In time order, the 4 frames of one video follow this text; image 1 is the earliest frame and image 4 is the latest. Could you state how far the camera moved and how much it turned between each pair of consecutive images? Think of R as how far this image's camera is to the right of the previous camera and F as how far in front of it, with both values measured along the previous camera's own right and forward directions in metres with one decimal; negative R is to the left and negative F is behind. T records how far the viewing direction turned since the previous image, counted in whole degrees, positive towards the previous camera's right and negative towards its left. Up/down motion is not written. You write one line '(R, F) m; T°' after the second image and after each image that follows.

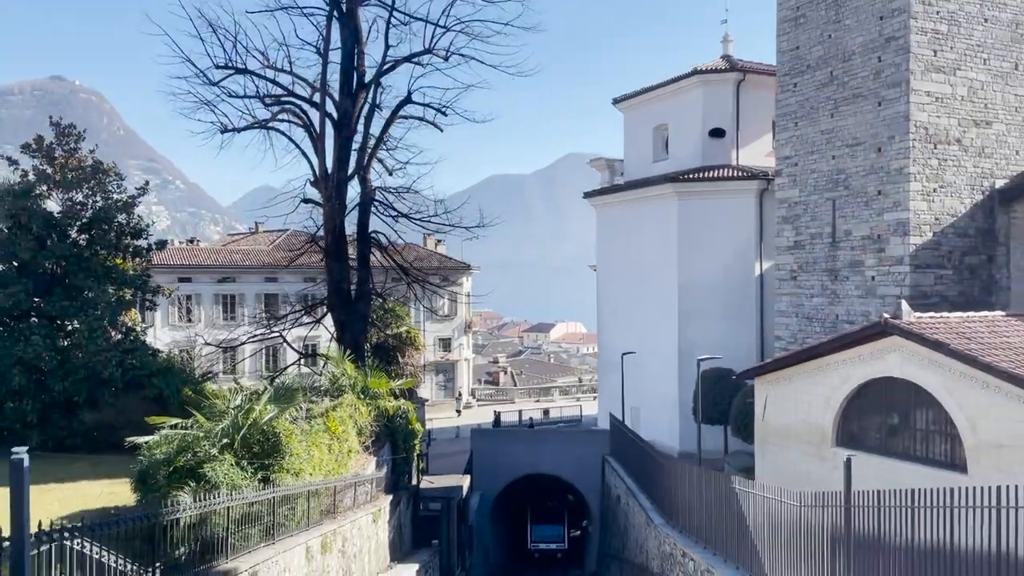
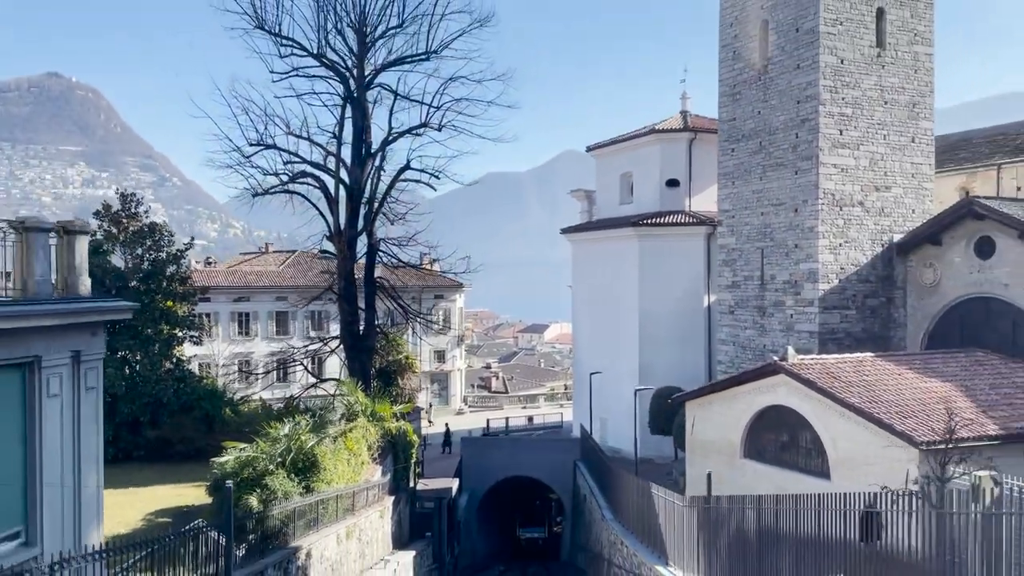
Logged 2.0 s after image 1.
(+0.4, -3.1) m; 0°
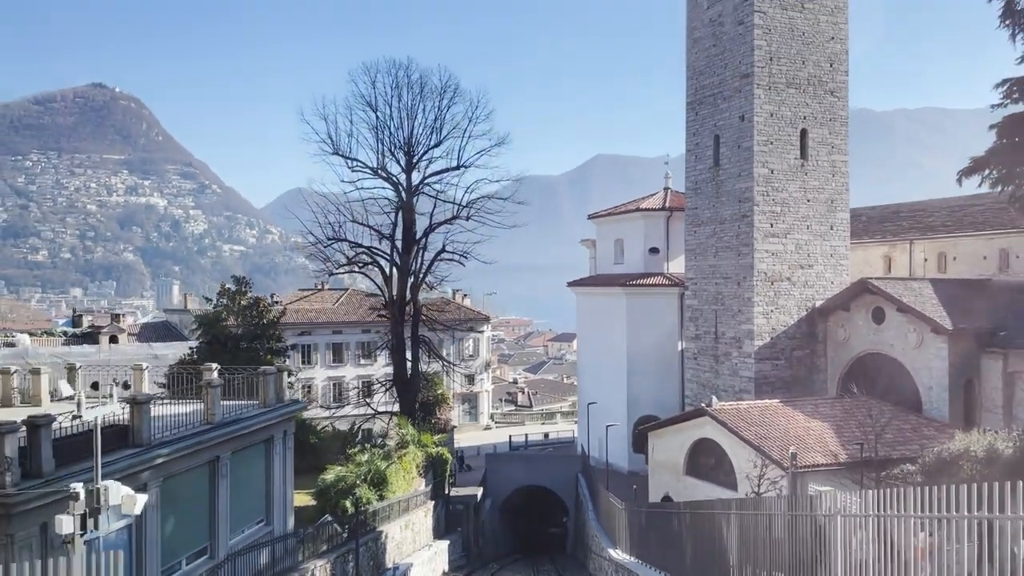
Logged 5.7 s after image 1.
(+0.7, -5.7) m; -2°
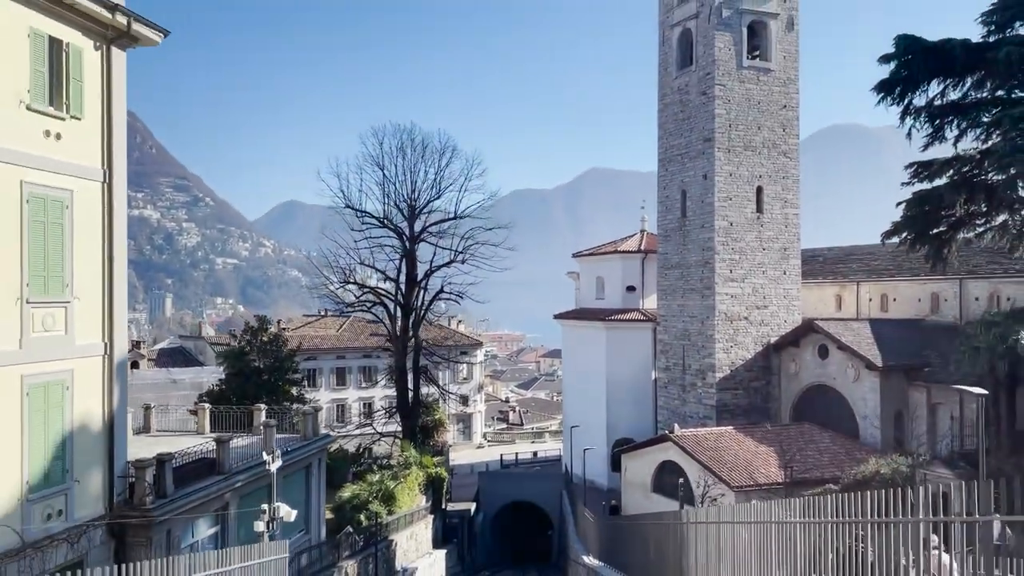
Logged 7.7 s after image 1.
(+0.1, -3.0) m; +1°
